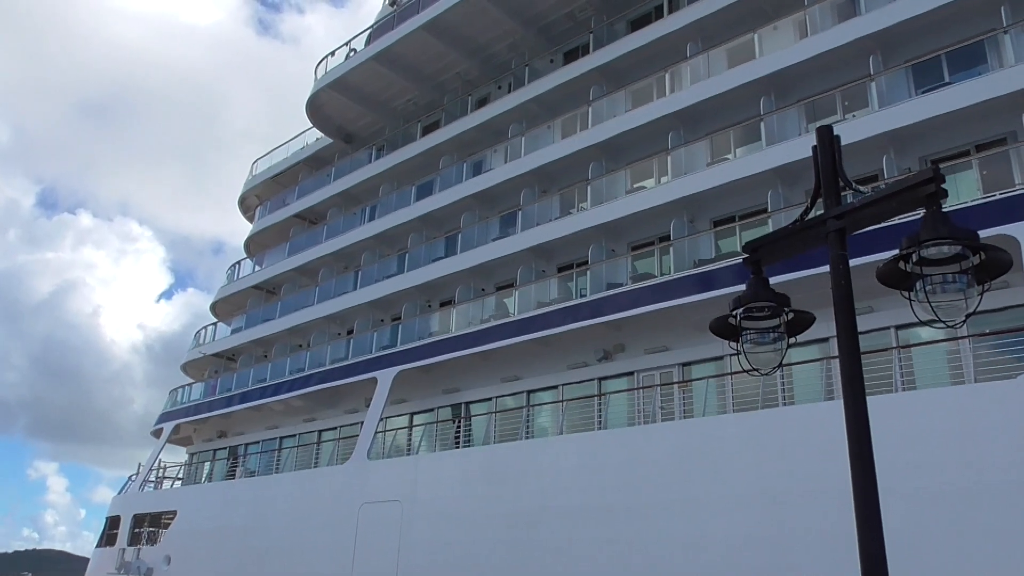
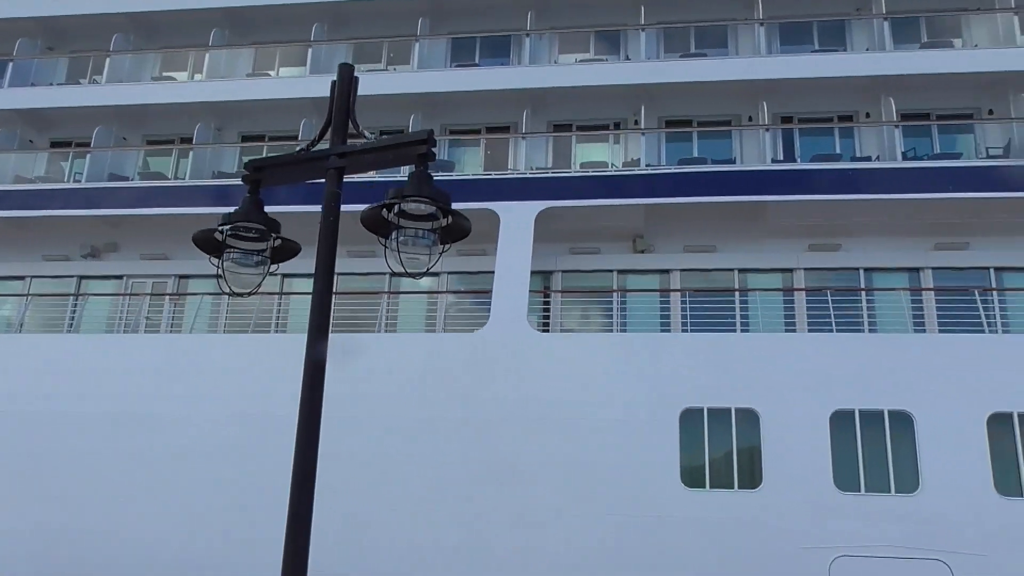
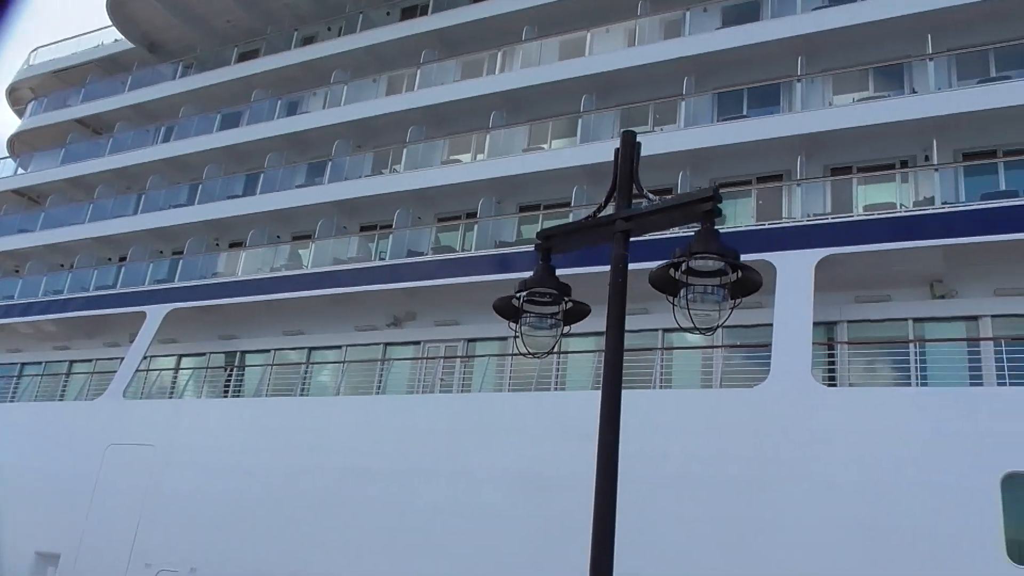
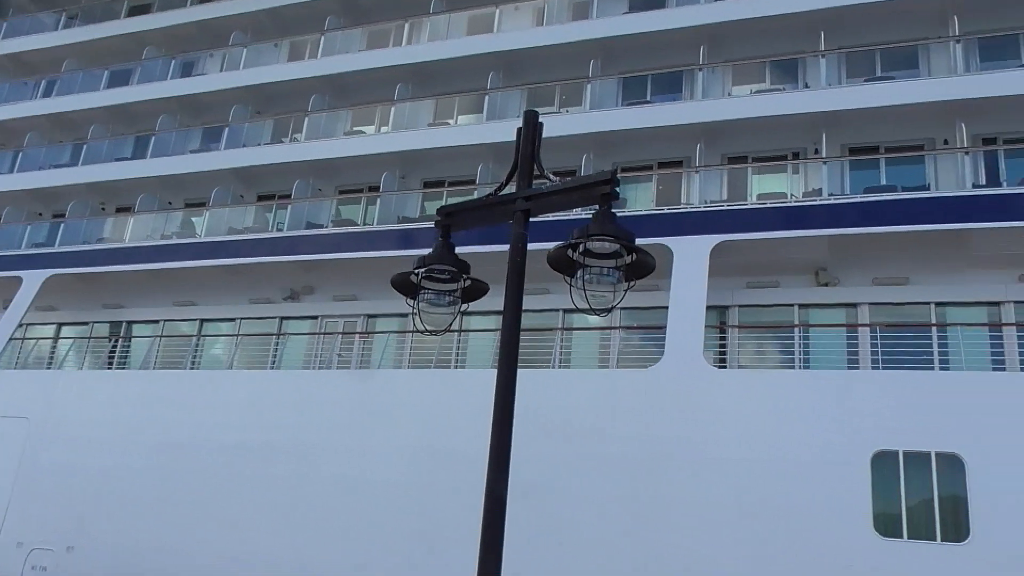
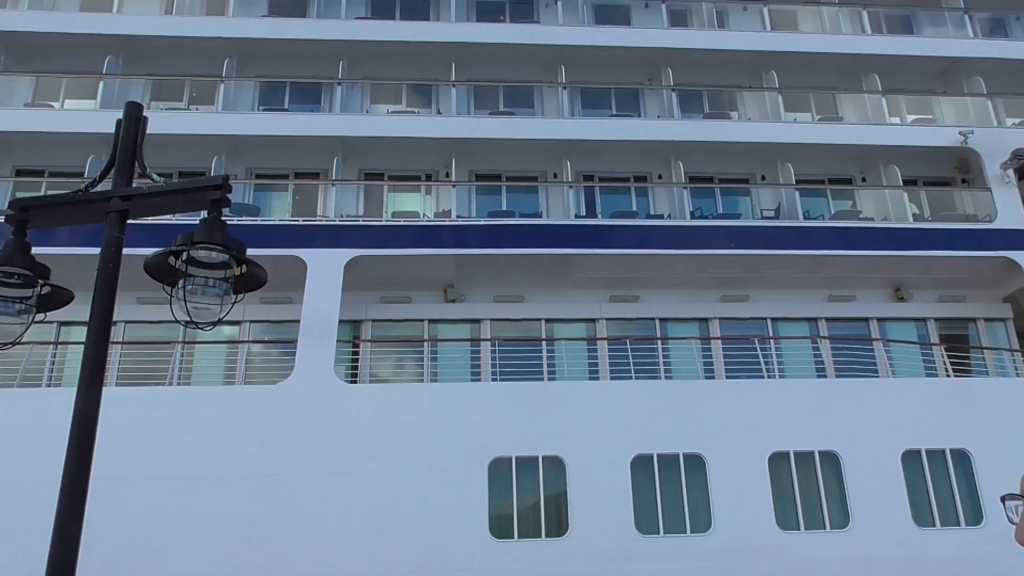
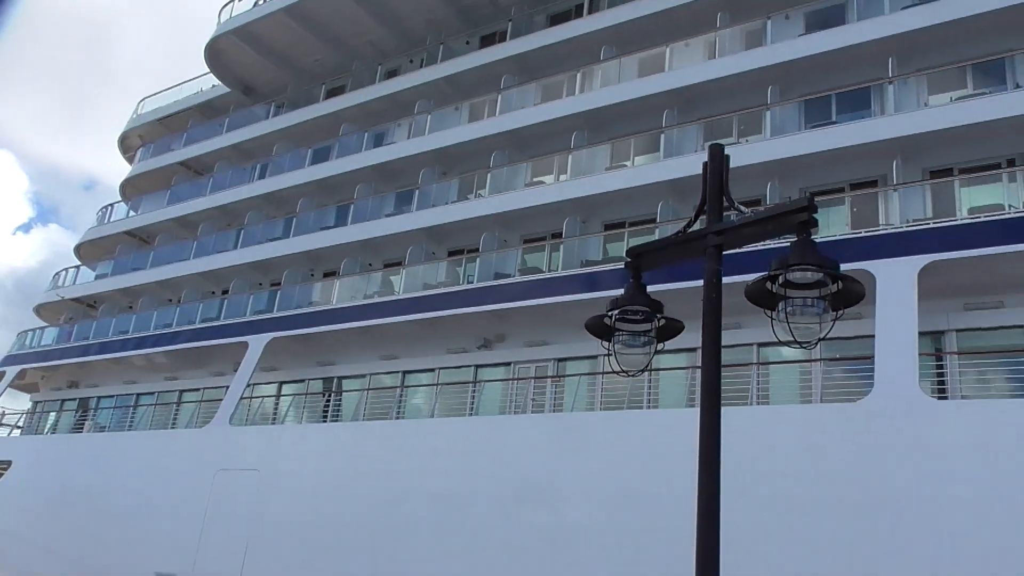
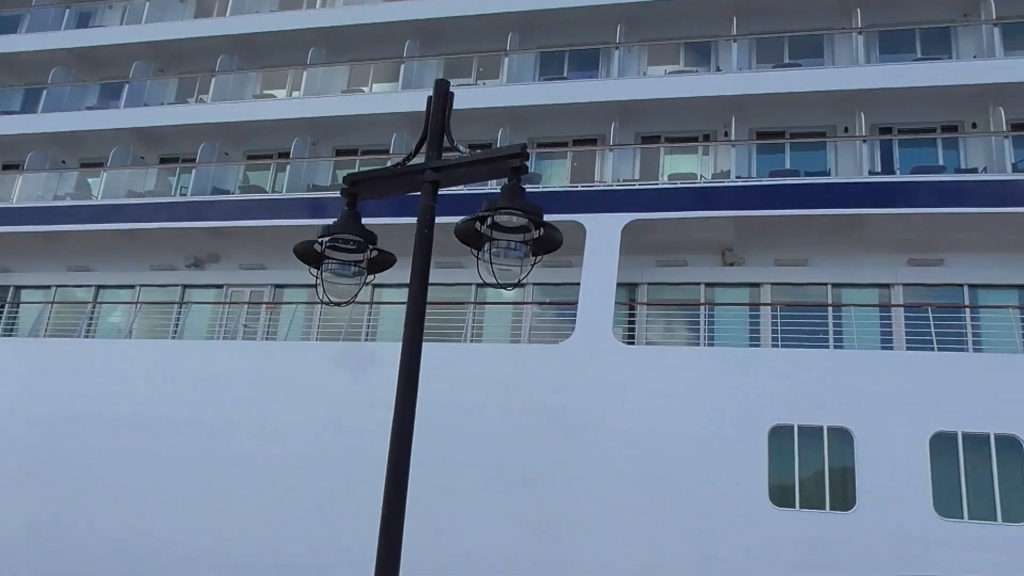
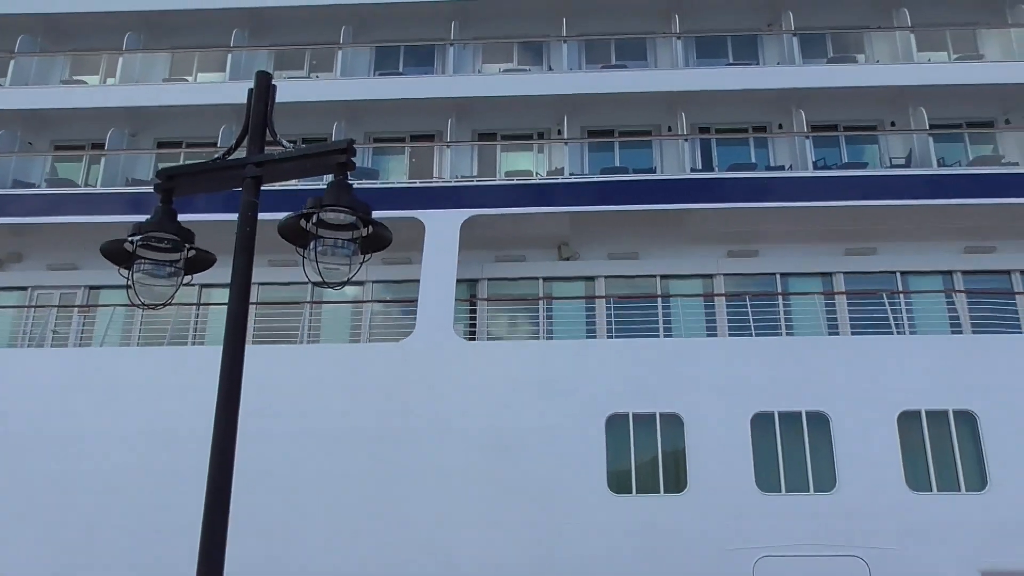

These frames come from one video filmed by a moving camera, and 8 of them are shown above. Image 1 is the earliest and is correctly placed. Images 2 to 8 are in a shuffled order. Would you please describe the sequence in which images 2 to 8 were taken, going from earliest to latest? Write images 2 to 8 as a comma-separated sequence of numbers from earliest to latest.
6, 3, 4, 7, 2, 8, 5
